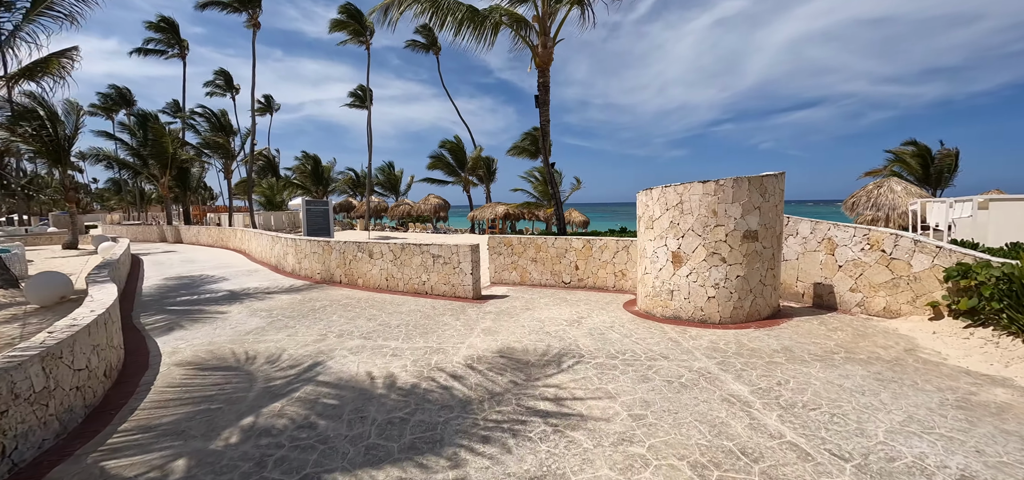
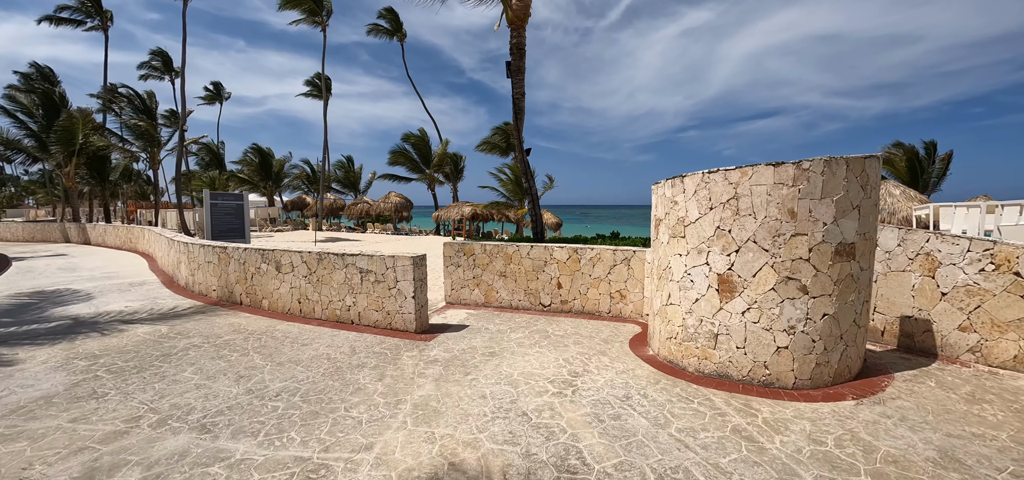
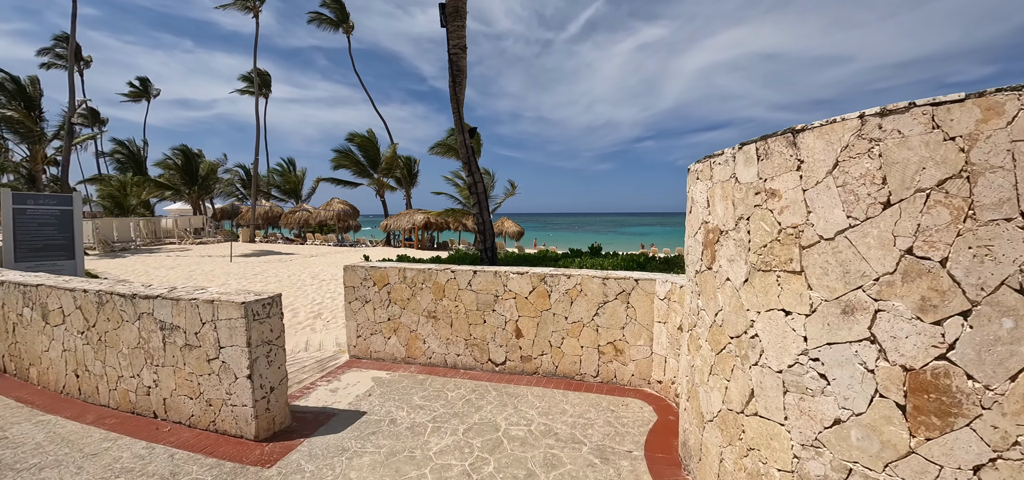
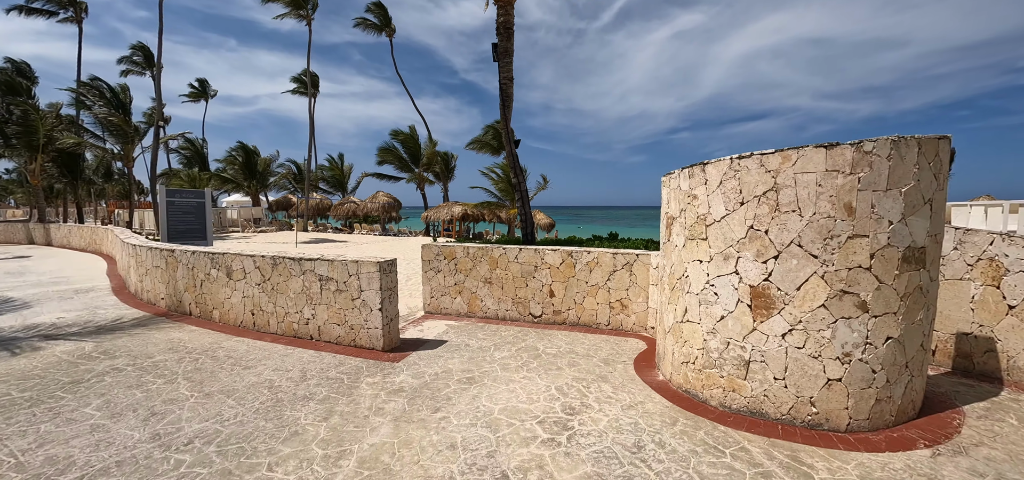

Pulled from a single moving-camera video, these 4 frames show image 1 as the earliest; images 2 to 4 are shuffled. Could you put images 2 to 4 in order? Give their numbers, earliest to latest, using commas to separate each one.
2, 4, 3
